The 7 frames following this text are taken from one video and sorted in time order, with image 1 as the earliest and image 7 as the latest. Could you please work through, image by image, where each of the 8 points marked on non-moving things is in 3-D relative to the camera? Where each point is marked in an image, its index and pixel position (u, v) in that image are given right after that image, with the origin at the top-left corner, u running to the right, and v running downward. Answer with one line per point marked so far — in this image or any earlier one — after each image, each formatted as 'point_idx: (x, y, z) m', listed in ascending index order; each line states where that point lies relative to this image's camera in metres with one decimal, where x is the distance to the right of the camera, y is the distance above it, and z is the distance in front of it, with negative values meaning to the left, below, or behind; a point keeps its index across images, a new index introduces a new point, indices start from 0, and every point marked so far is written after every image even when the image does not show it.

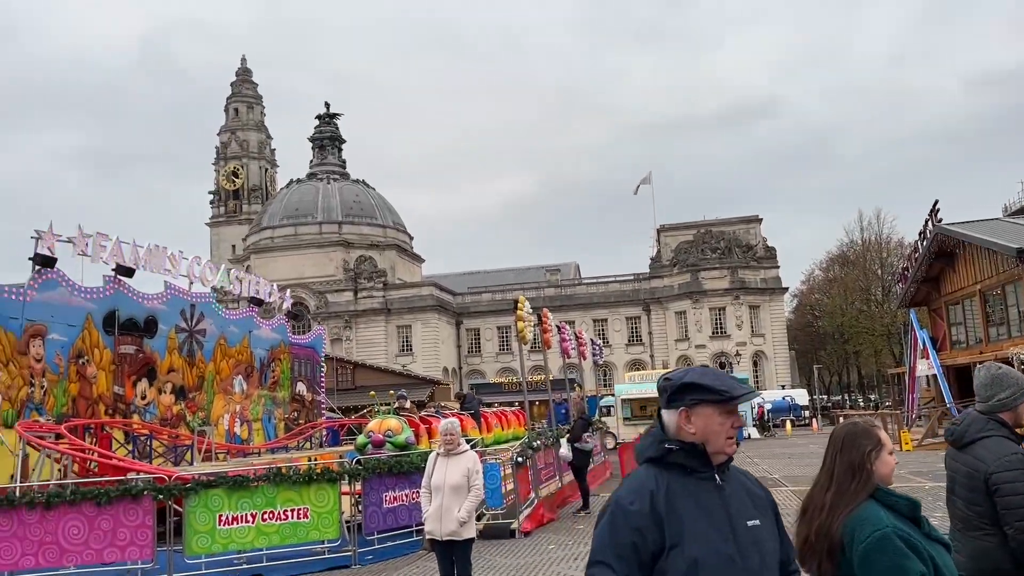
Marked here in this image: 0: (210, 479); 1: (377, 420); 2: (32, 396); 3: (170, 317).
0: (-3.9, -2.4, +10.6) m
1: (-2.3, -2.3, +14.2) m
2: (-8.8, -2.0, +15.3) m
3: (-8.1, -0.7, +19.8) m
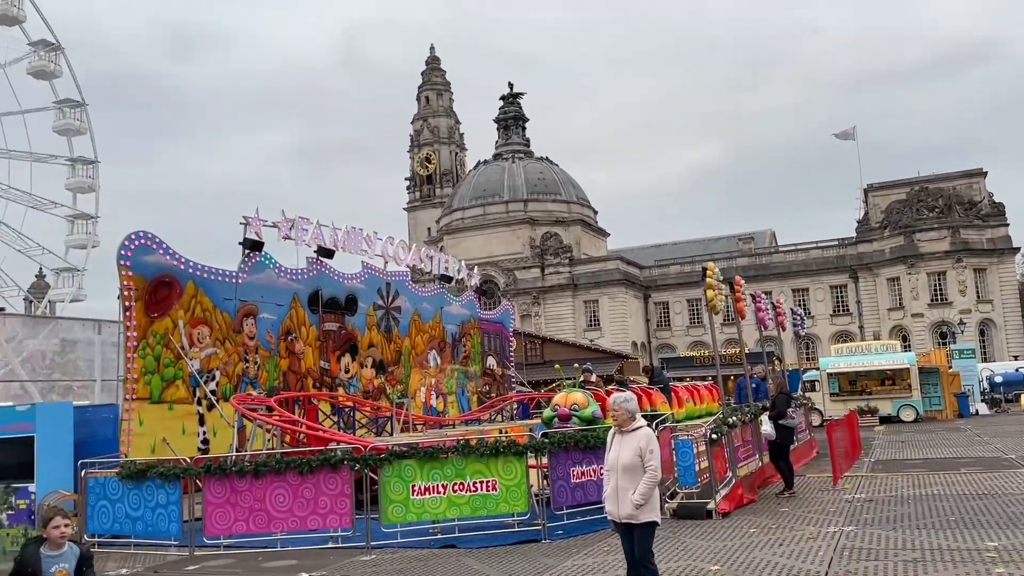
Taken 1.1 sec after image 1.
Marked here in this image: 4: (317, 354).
0: (-1.4, -2.1, +10.9) m
1: (+0.9, -1.8, +14.0) m
2: (-5.3, -1.6, +16.5) m
3: (-3.6, -0.2, +20.6) m
4: (-4.4, -1.5, +18.6) m
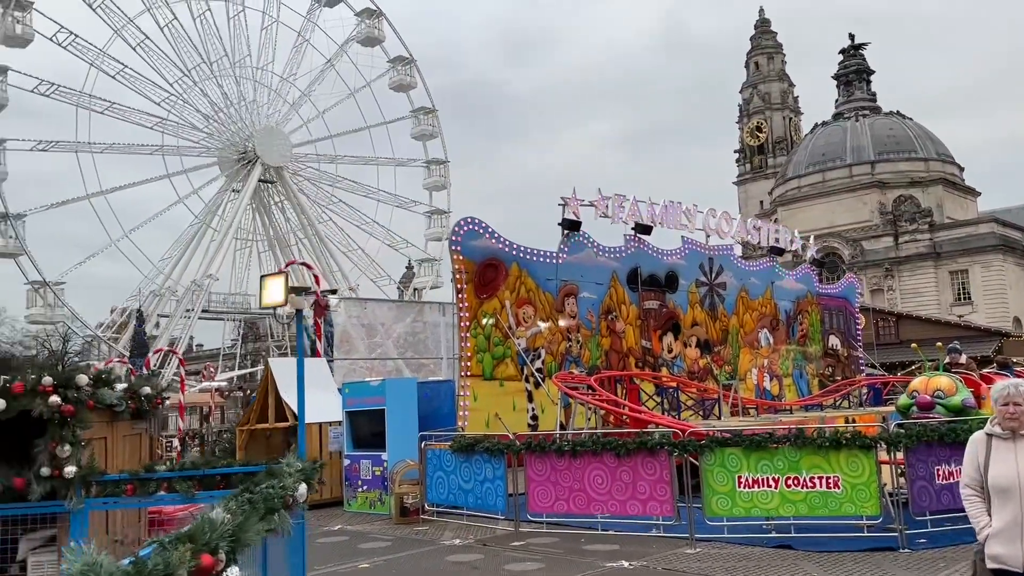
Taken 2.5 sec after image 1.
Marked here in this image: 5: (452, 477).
0: (+2.6, -1.8, +10.0) m
1: (+5.9, -1.3, +12.0) m
2: (+1.2, -1.2, +16.6) m
3: (+4.3, +0.4, +19.8) m
4: (+2.8, -1.0, +18.3) m
5: (-0.8, -2.7, +11.7) m
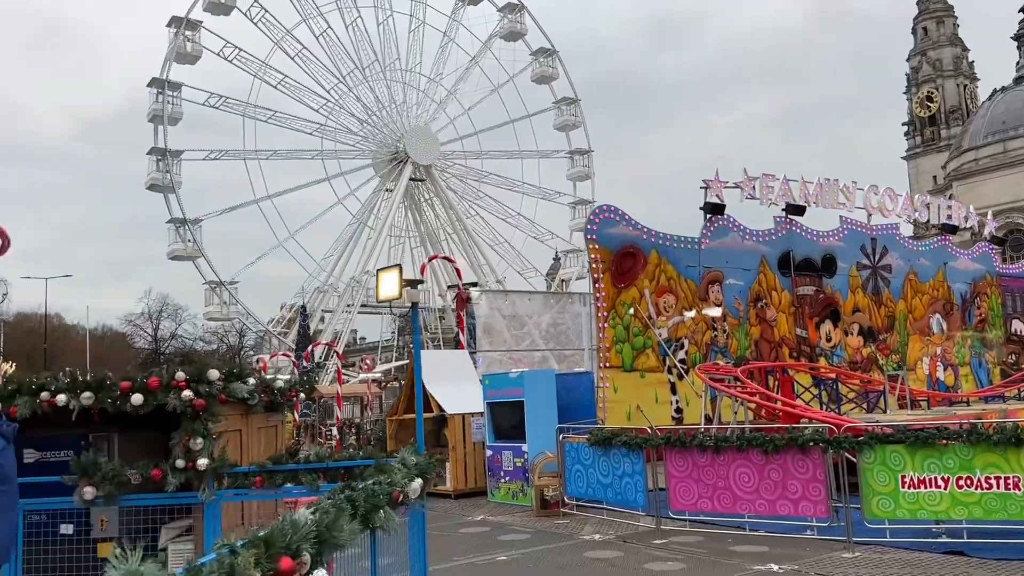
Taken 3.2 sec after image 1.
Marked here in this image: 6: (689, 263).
0: (+4.1, -1.6, +9.1) m
1: (+7.8, -1.0, +10.5) m
2: (+3.9, -1.0, +15.9) m
3: (+7.5, +0.8, +18.5) m
4: (+5.8, -0.7, +17.3) m
5: (+1.1, -2.5, +11.5) m
6: (+3.4, +0.5, +15.7) m
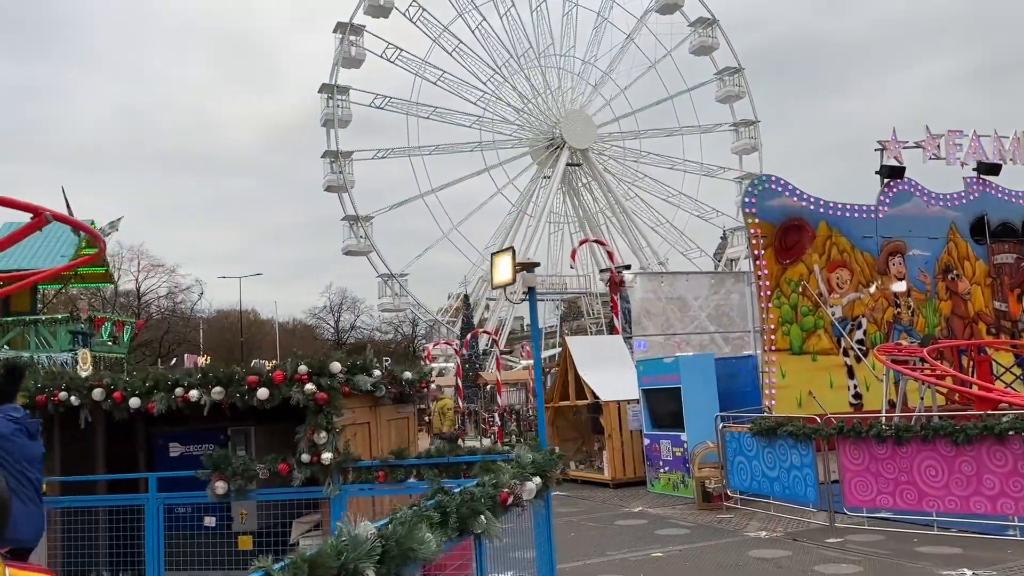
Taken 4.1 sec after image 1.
0: (+5.6, -1.2, +7.8) m
1: (+9.4, -0.5, +8.4) m
2: (+6.7, -0.5, +14.5) m
3: (+10.7, +1.4, +16.2) m
4: (+8.8, -0.1, +15.4) m
5: (+3.1, -2.2, +10.7) m
6: (+6.1, +0.9, +14.3) m
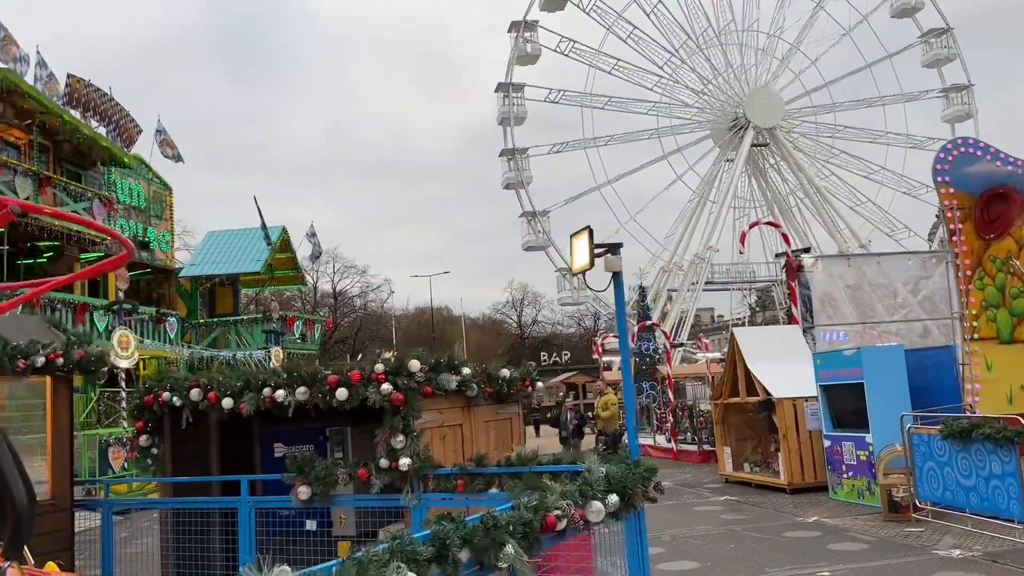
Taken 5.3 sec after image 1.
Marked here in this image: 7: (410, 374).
0: (+6.6, -1.0, +5.8) m
1: (+10.4, -0.1, +5.6) m
2: (+9.1, -0.1, +12.1) m
3: (+13.3, +1.9, +12.9) m
4: (+11.4, +0.3, +12.5) m
5: (+4.8, -2.0, +9.2) m
6: (+8.4, +1.3, +12.1) m
7: (-0.6, -0.5, +4.8) m
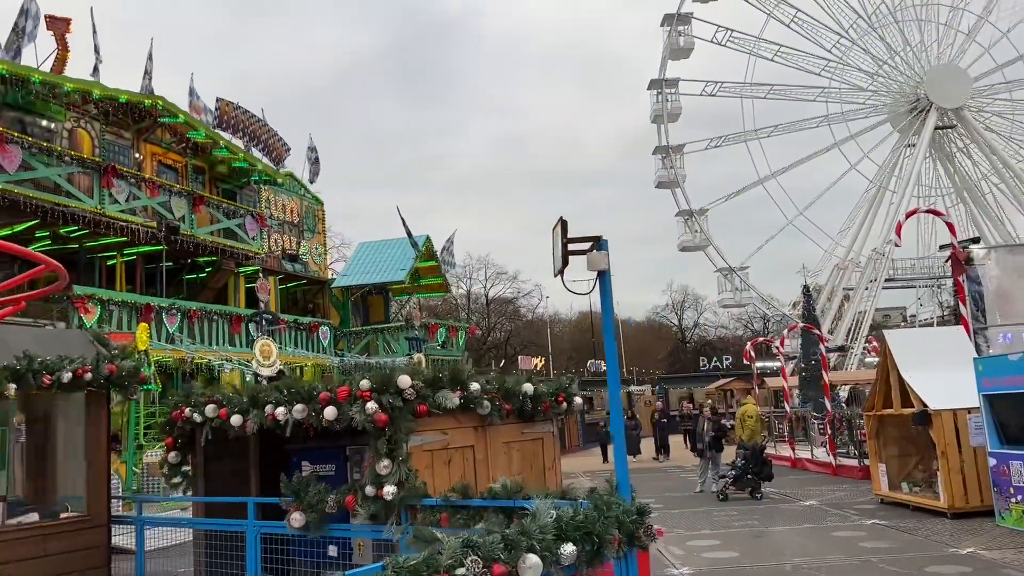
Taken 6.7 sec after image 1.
0: (+6.6, -0.8, +3.9) m
1: (+10.3, +0.1, +2.9) m
2: (+10.4, +0.1, +9.5) m
3: (+14.6, +2.2, +9.5) m
4: (+12.7, +0.6, +9.5) m
5: (+5.7, -1.9, +7.5) m
6: (+9.7, +1.5, +9.7) m
7: (-0.6, -0.5, +4.3) m
